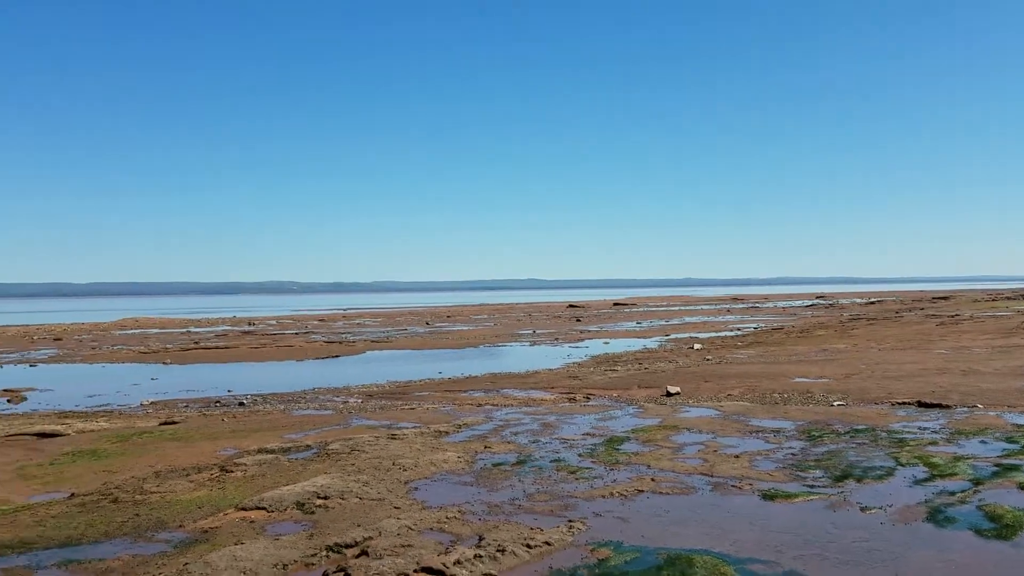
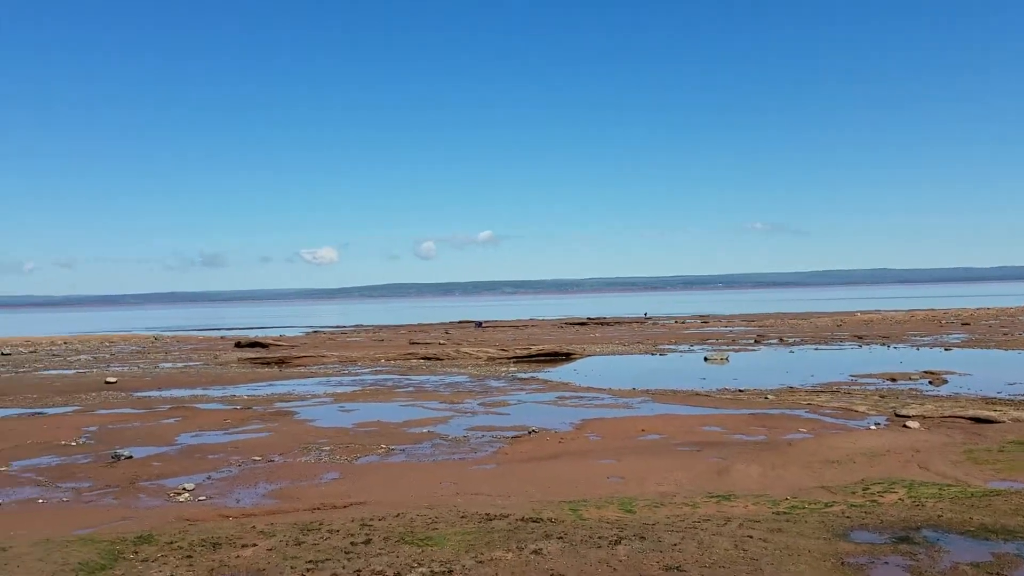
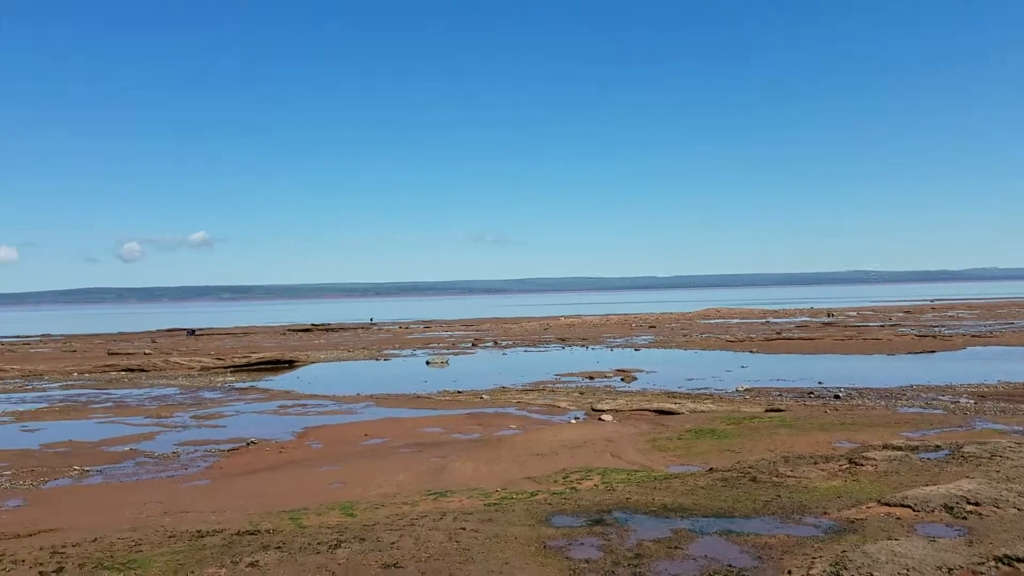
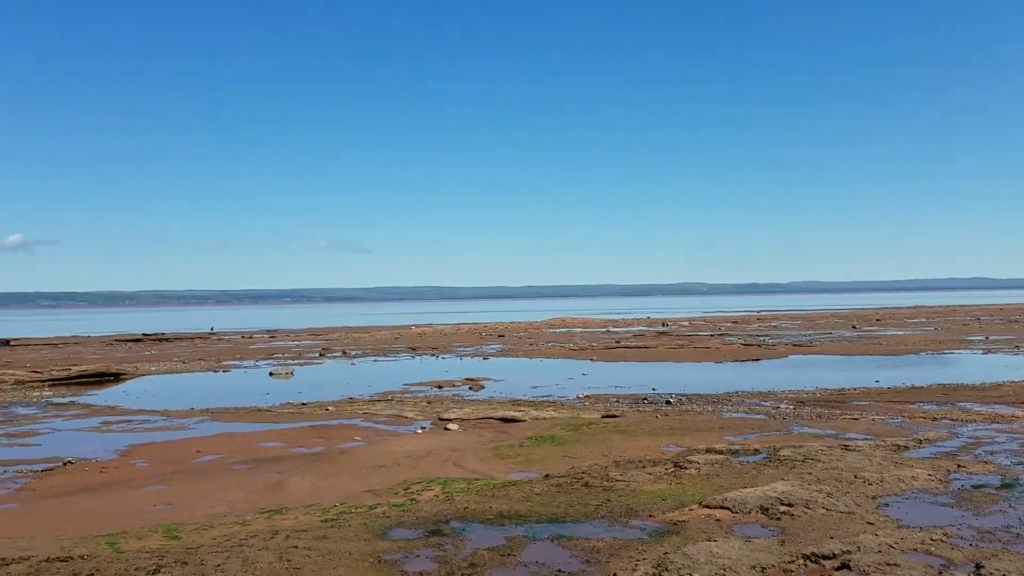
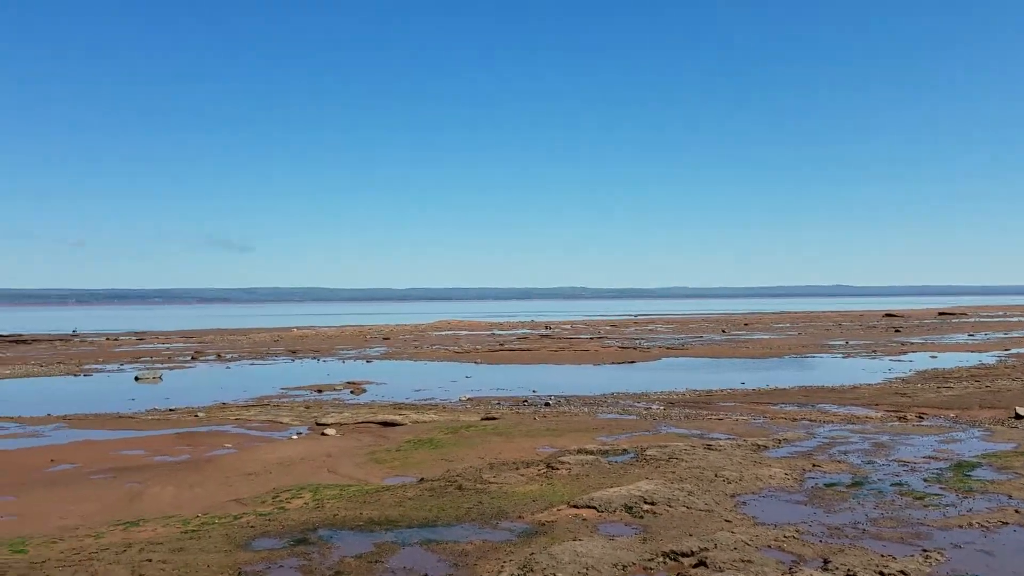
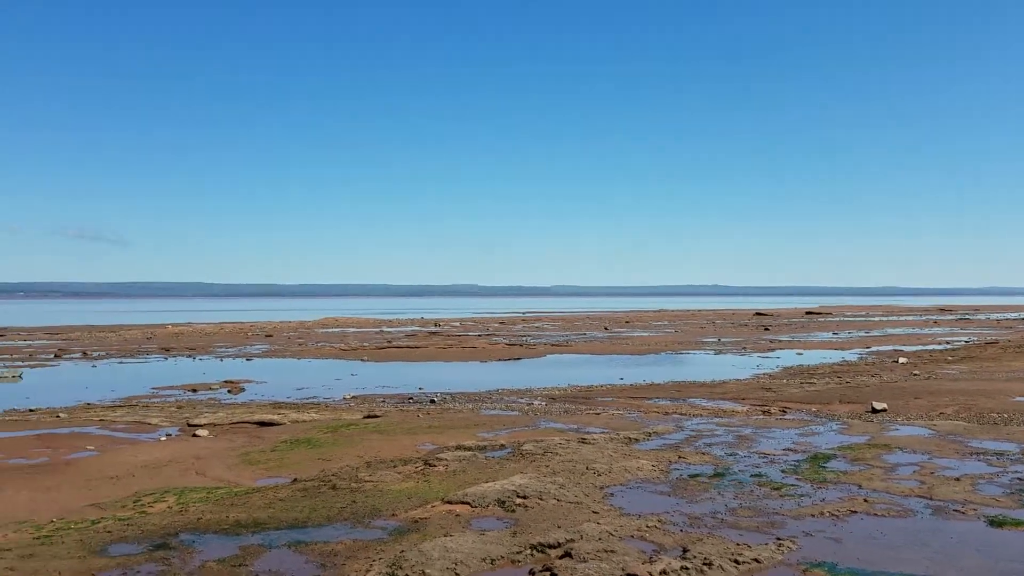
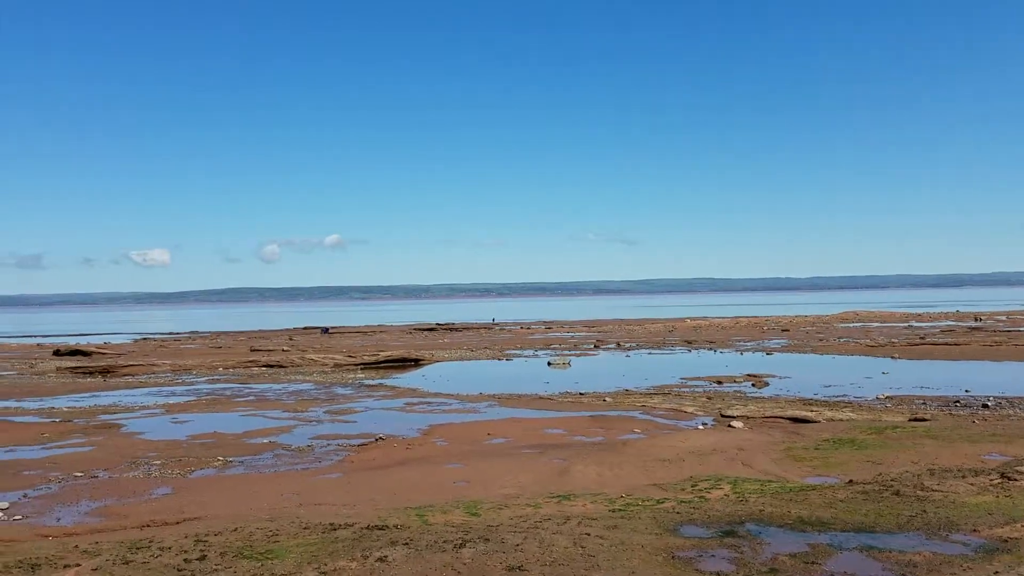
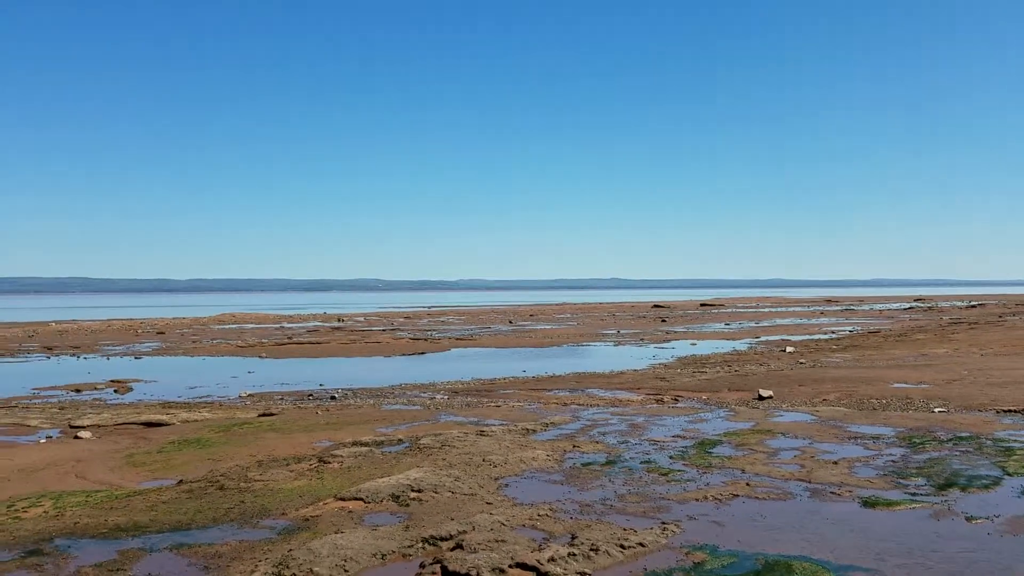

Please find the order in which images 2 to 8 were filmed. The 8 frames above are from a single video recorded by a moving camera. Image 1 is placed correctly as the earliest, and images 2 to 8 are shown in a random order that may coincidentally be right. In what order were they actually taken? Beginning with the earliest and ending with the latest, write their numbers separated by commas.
8, 6, 5, 4, 3, 7, 2
